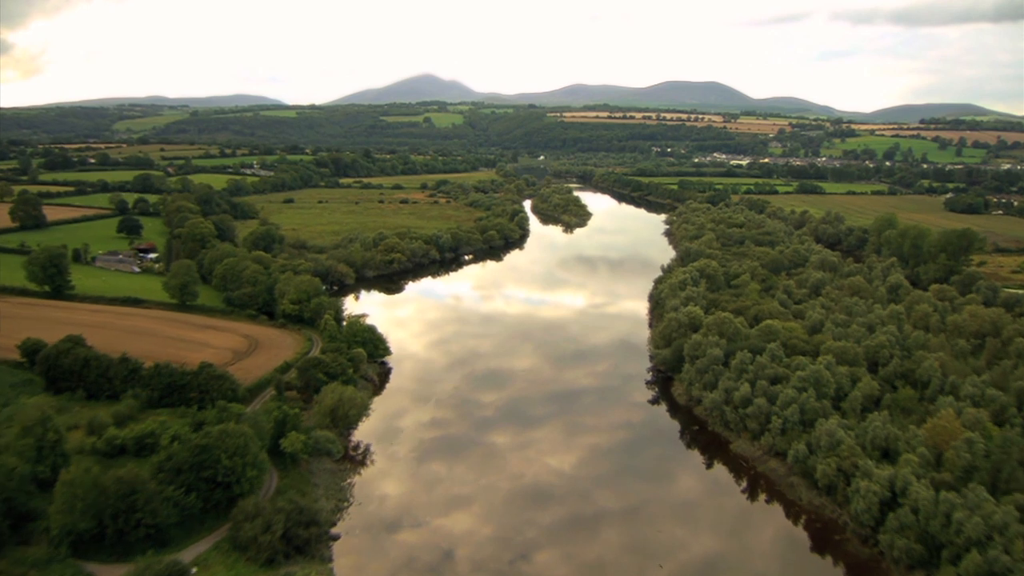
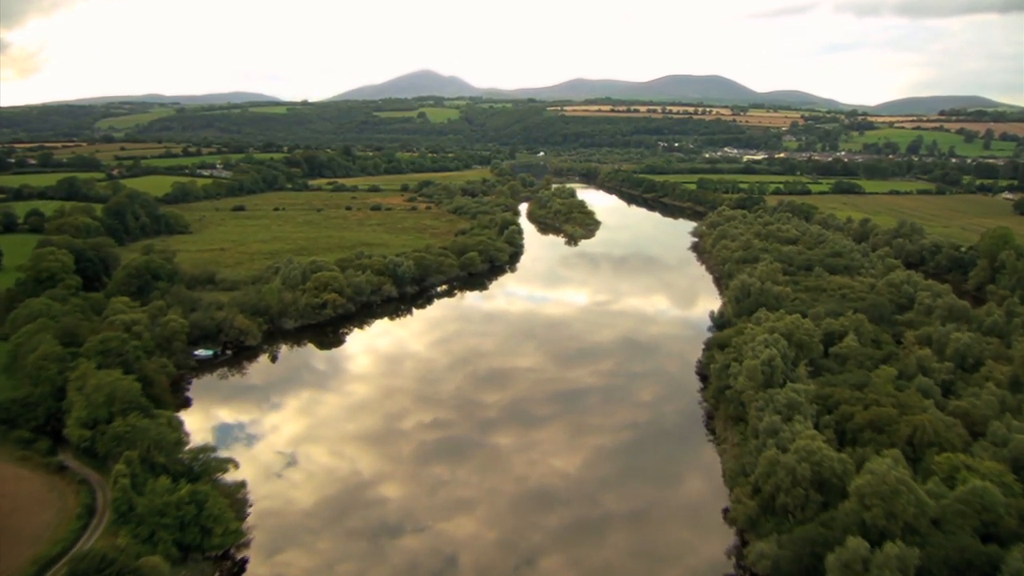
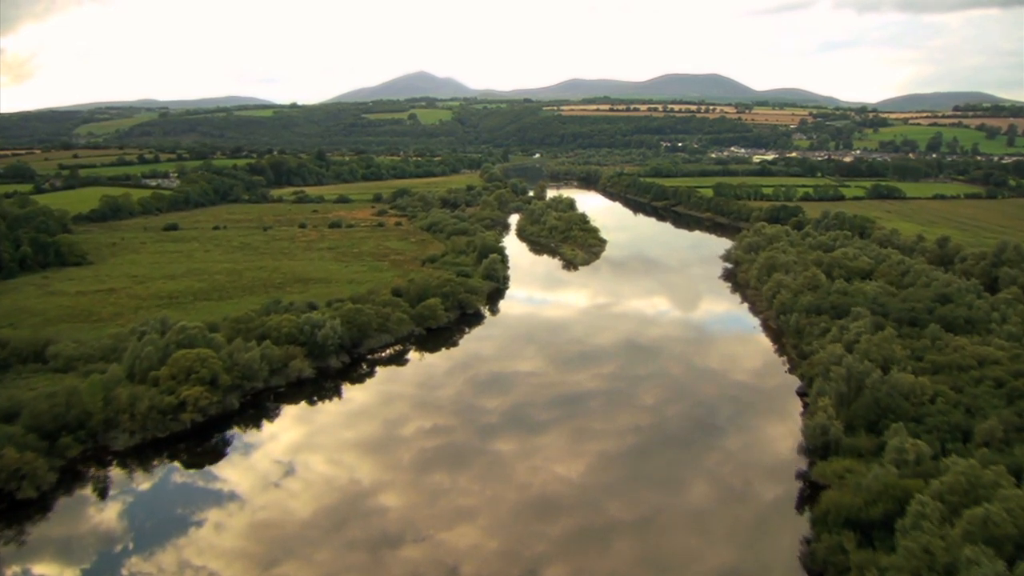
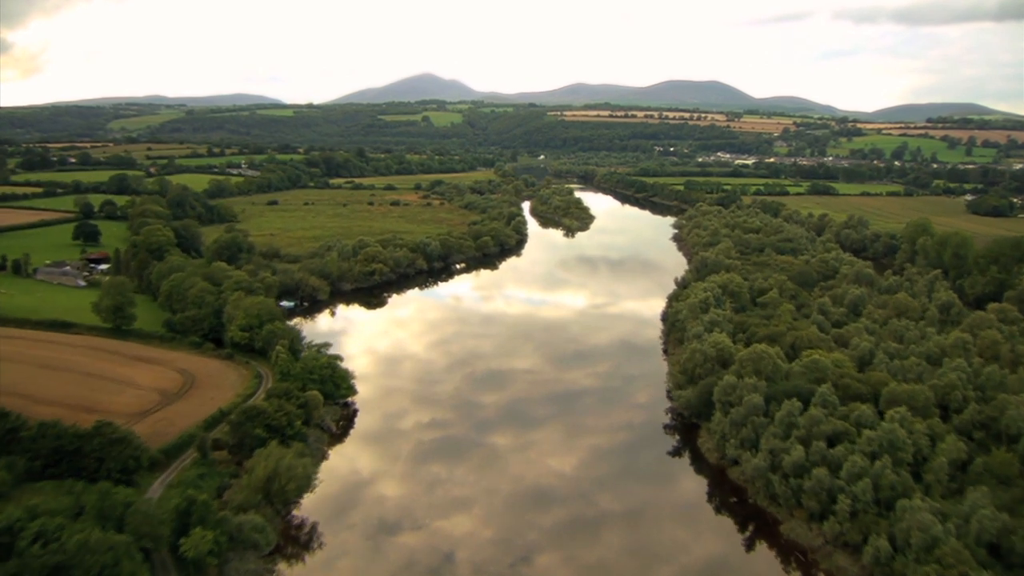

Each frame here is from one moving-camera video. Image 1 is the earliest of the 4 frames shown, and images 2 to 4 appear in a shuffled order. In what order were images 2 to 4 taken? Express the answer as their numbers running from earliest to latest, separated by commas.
4, 2, 3
